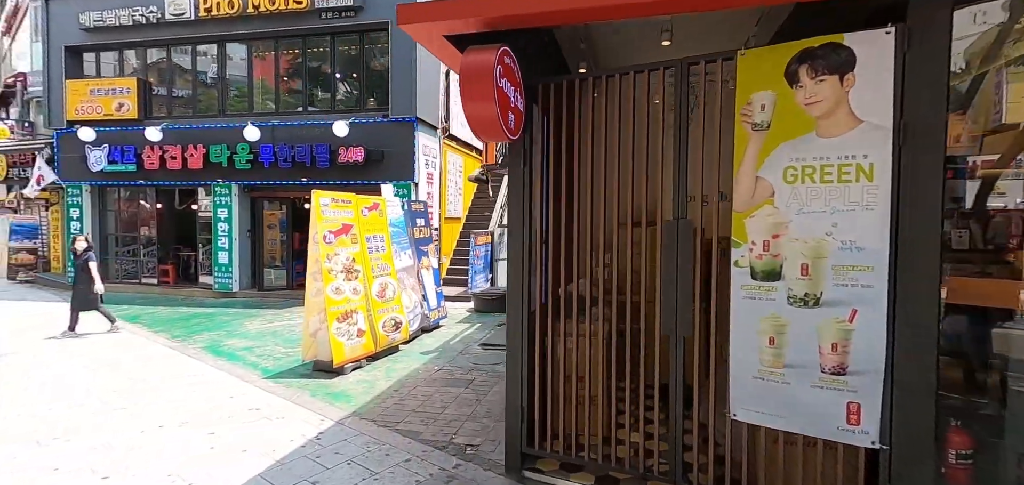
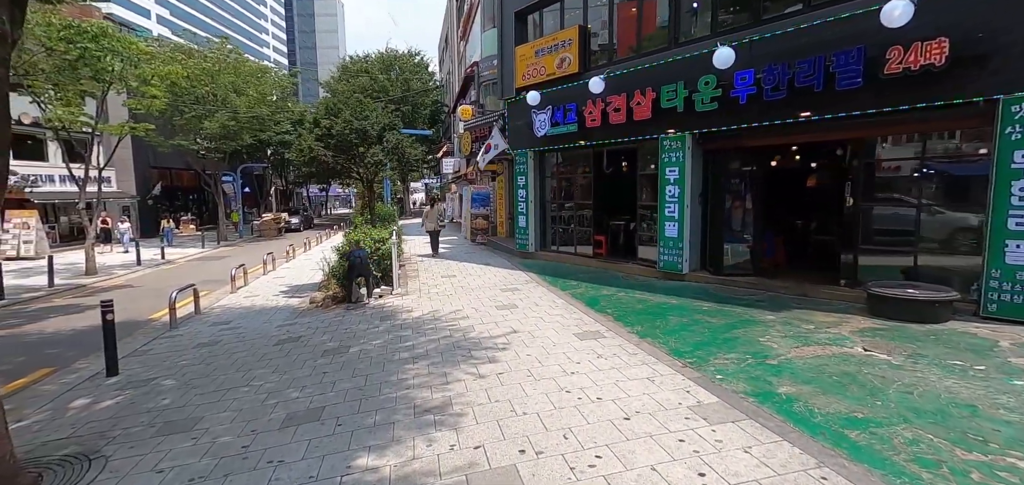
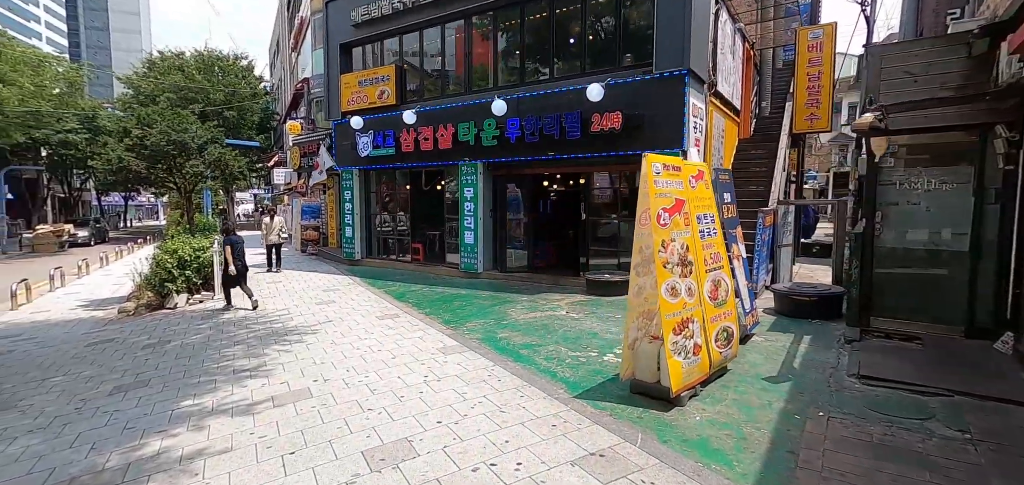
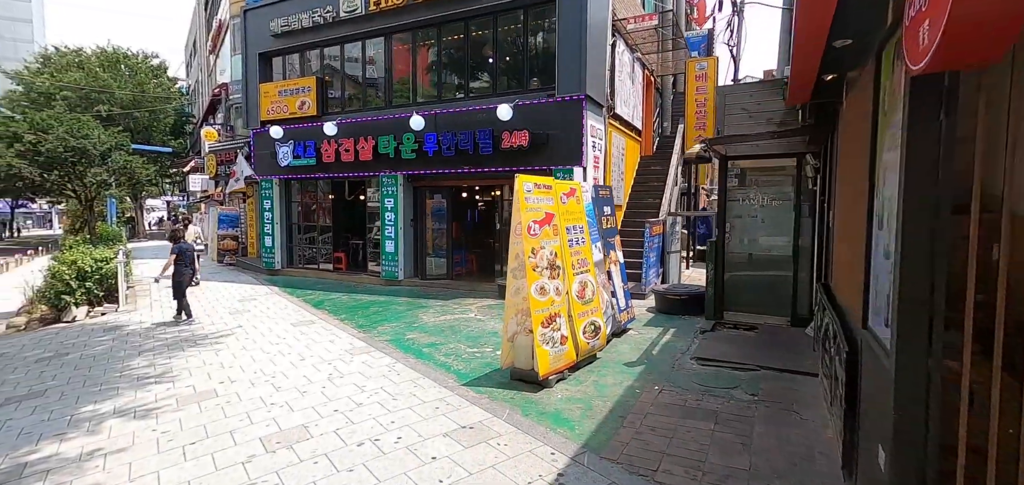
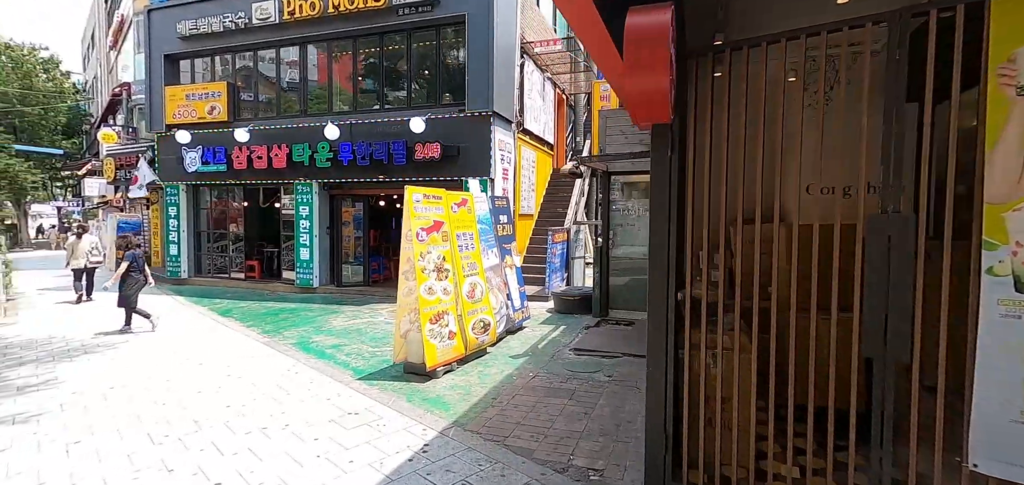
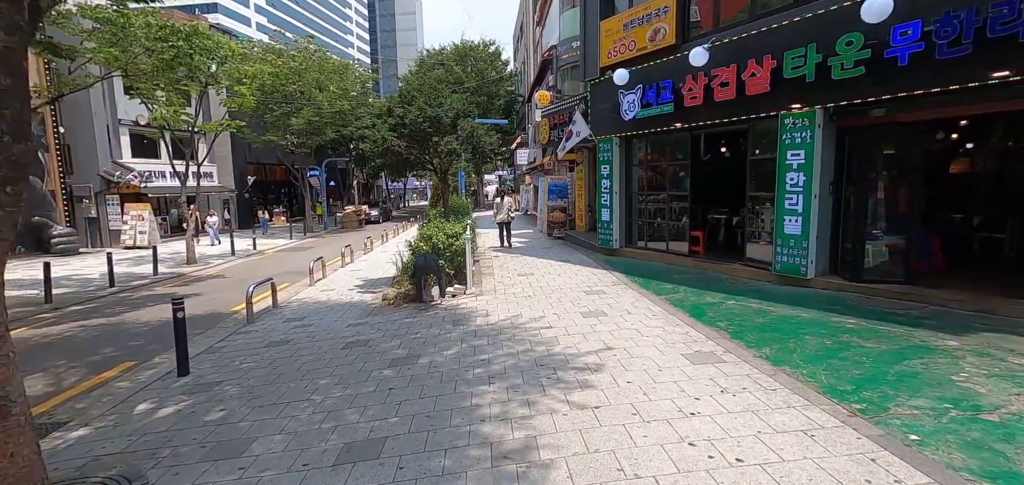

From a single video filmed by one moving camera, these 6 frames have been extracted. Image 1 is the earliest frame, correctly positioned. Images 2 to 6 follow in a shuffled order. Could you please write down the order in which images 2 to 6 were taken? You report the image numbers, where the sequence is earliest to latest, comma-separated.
5, 4, 3, 2, 6
